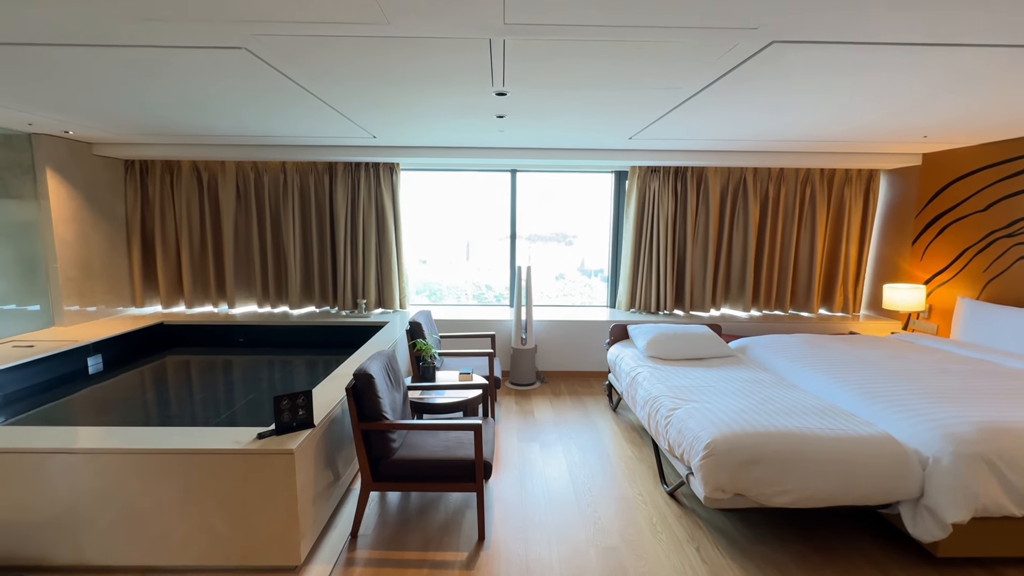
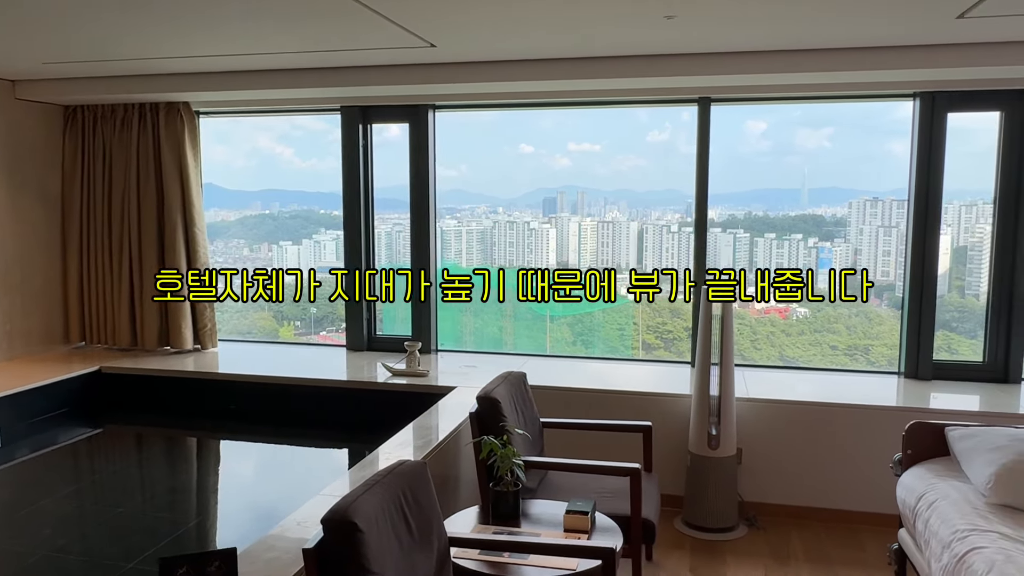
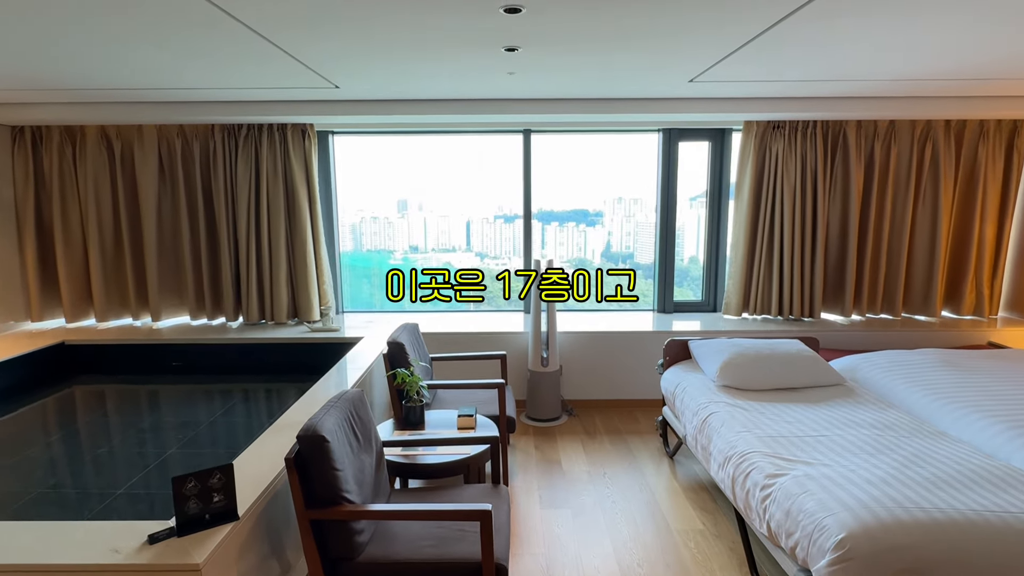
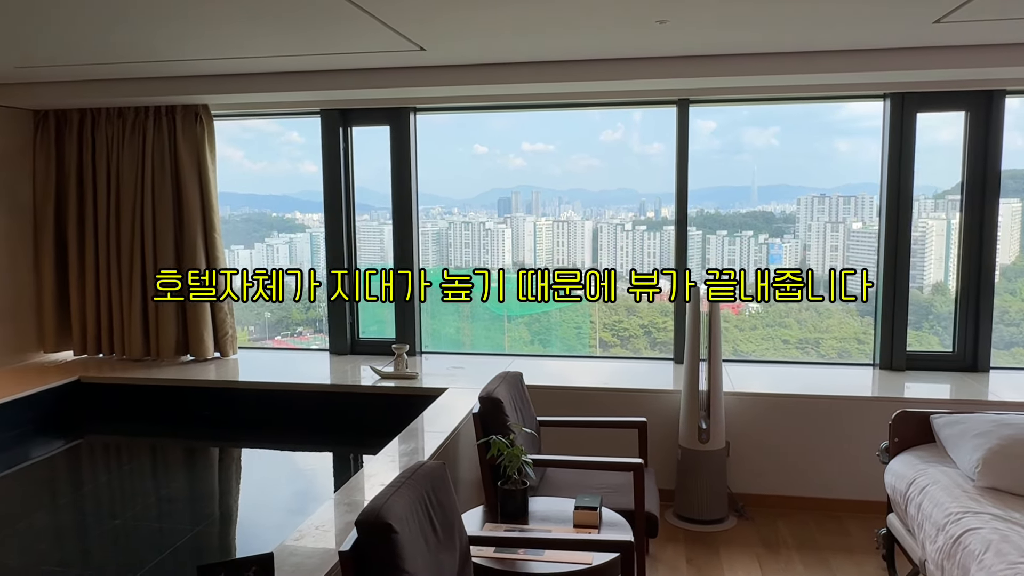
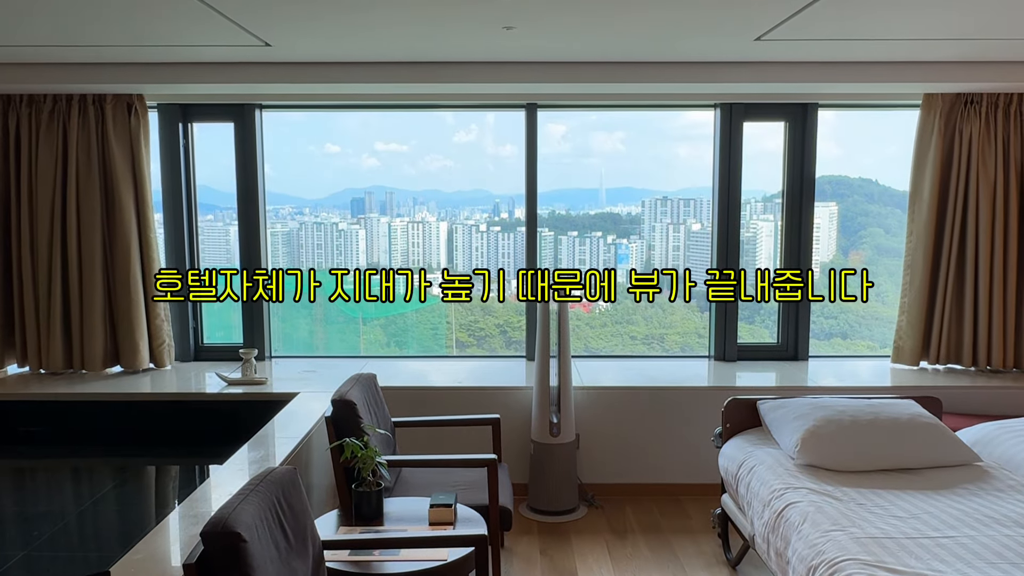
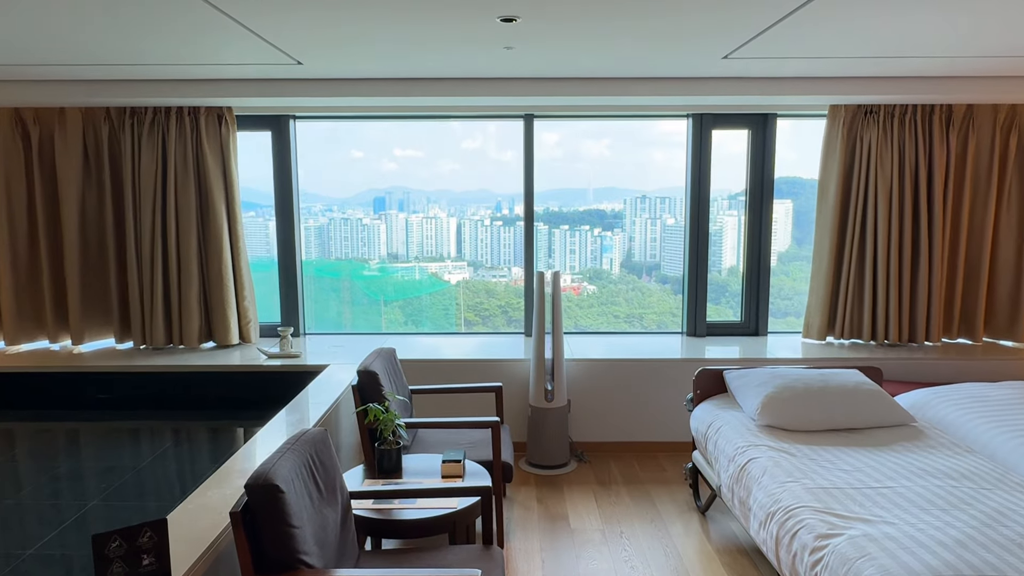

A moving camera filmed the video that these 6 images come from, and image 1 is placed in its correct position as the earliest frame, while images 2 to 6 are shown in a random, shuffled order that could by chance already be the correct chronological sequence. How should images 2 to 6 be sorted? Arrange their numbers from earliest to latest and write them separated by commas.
3, 6, 5, 4, 2
